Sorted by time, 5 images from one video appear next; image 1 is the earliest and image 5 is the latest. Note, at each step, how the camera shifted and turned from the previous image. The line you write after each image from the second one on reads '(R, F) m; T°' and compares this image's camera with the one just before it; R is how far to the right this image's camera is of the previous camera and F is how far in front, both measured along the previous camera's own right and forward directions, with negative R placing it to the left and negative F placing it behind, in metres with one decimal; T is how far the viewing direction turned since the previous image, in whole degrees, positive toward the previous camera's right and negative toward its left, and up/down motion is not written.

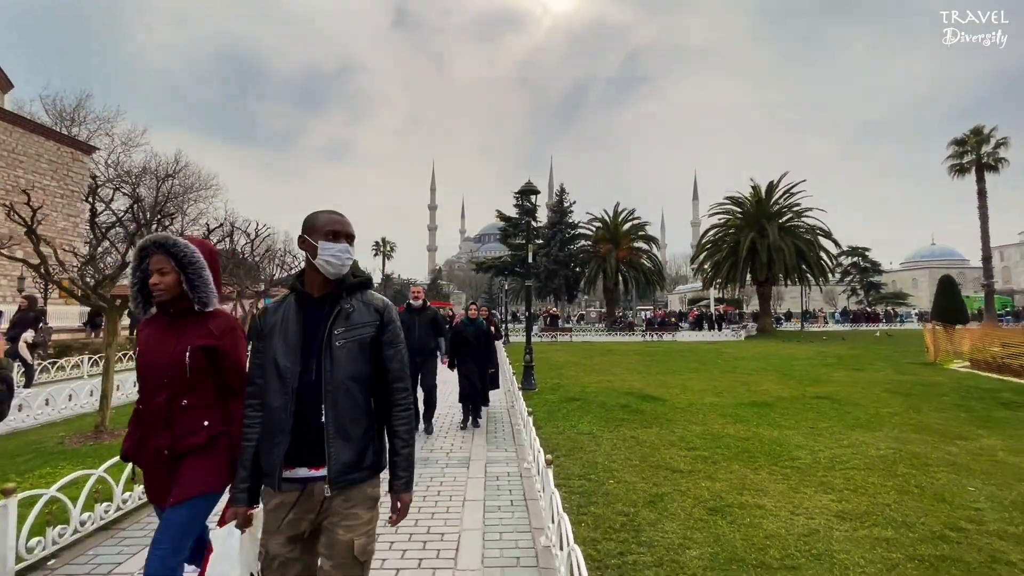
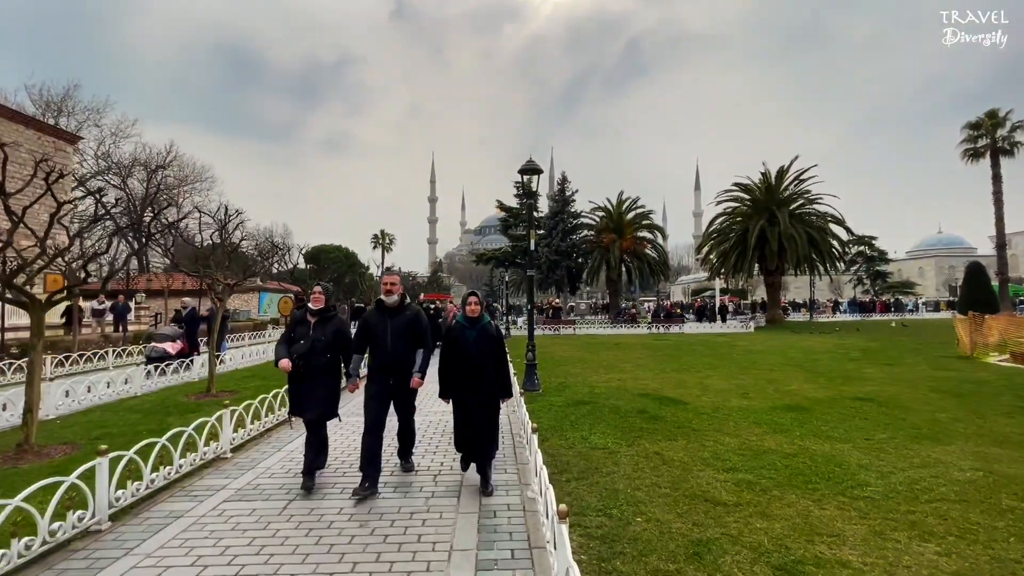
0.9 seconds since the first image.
(0.0, +1.2) m; 0°
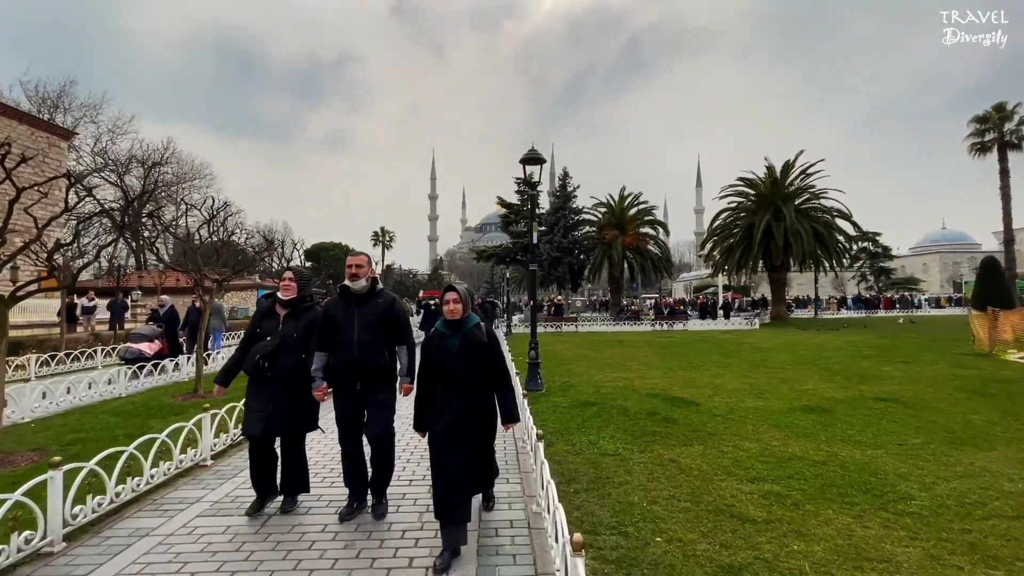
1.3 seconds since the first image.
(0.0, +0.5) m; 0°
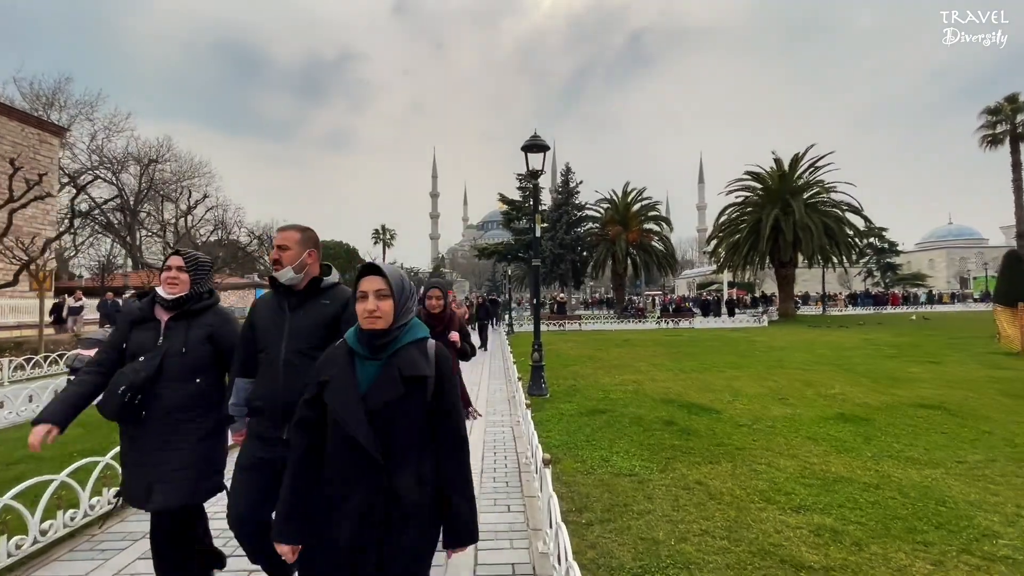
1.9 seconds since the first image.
(0.0, +0.8) m; 0°
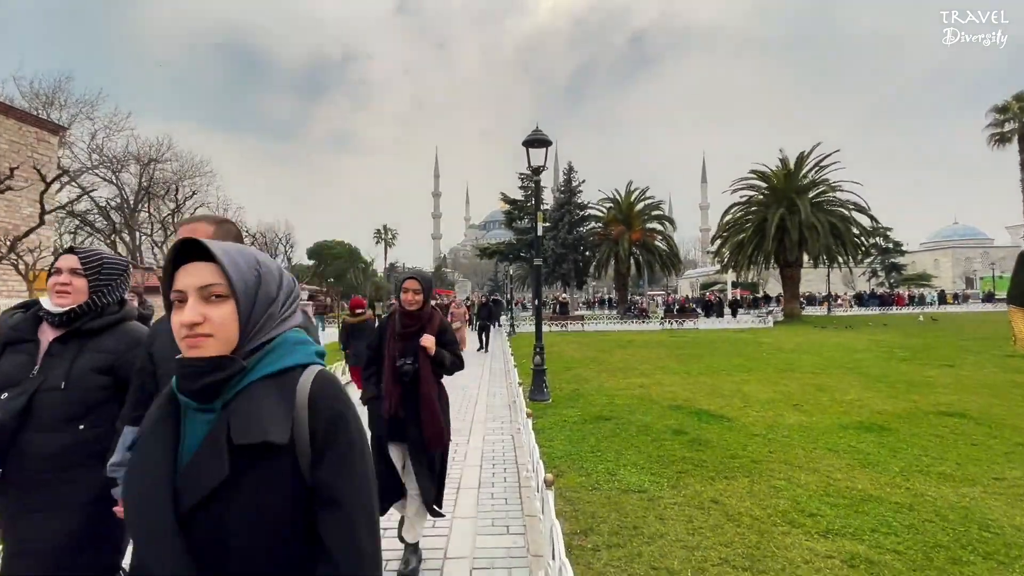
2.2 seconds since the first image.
(0.0, +0.4) m; 0°
